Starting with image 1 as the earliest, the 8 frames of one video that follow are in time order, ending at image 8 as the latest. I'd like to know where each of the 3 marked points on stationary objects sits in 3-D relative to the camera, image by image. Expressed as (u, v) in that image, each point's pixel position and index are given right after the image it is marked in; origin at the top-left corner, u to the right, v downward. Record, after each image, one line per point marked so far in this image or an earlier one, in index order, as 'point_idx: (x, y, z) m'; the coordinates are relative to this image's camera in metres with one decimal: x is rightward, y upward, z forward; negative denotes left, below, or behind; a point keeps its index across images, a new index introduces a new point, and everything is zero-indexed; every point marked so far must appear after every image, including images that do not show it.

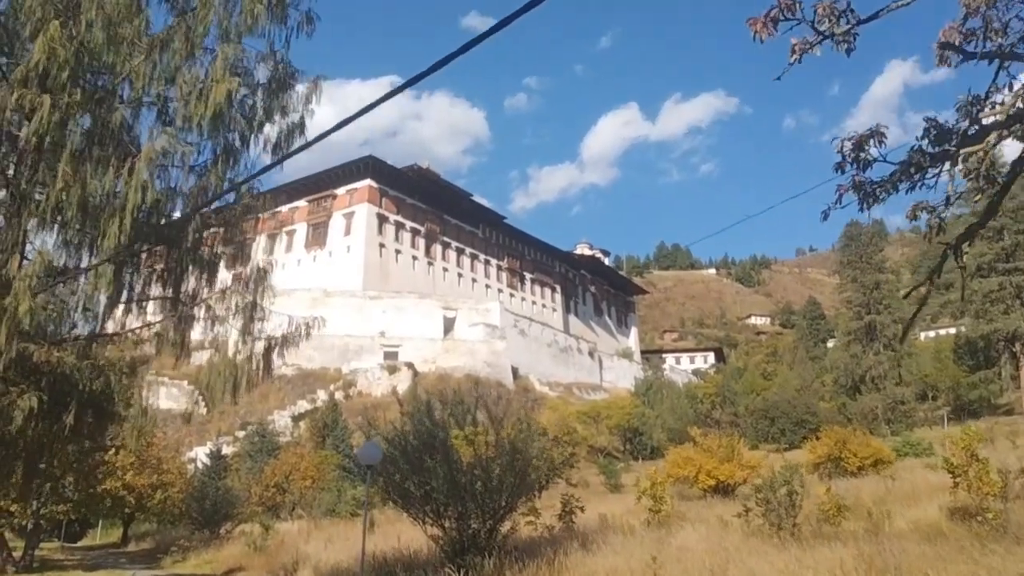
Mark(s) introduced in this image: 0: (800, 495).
0: (+4.7, -3.3, +12.2) m
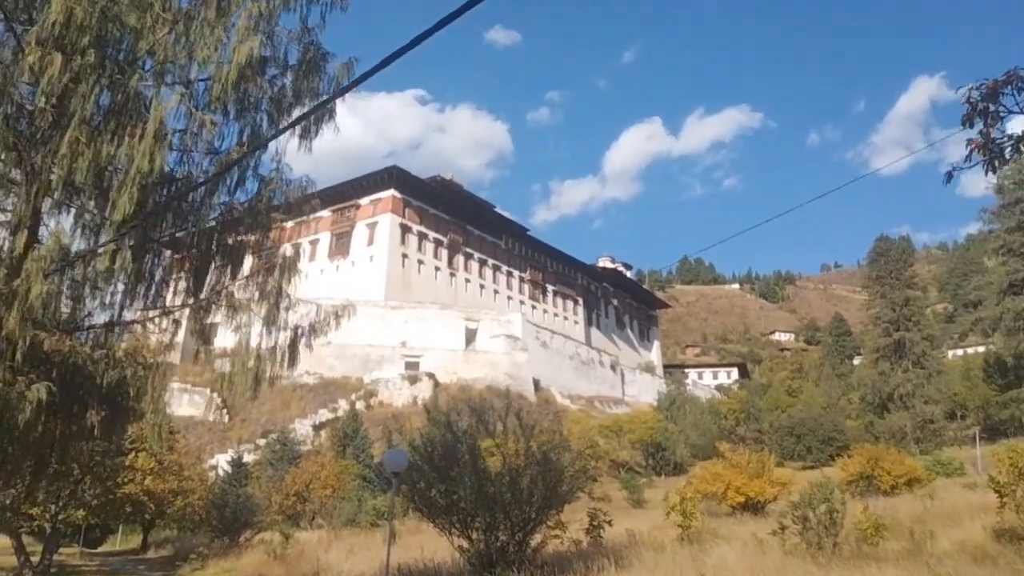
0: (+5.1, -3.4, +11.7) m
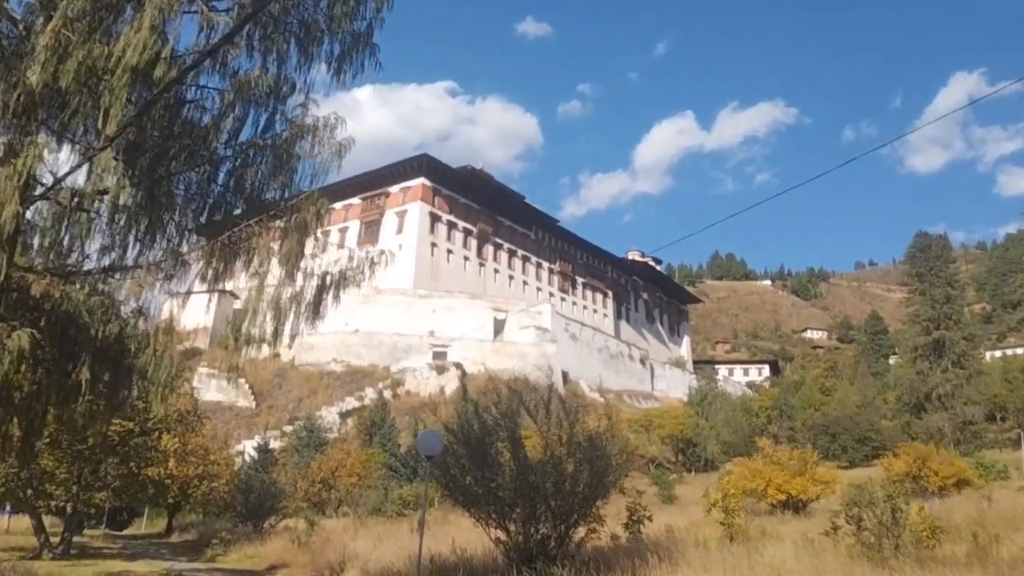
0: (+5.6, -3.2, +10.9) m
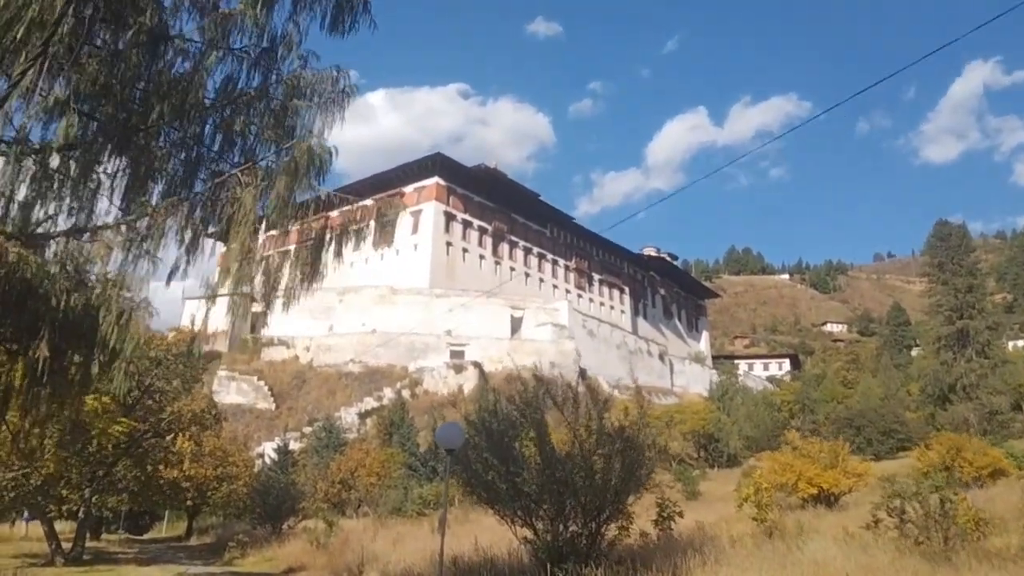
0: (+5.9, -2.9, +10.4) m
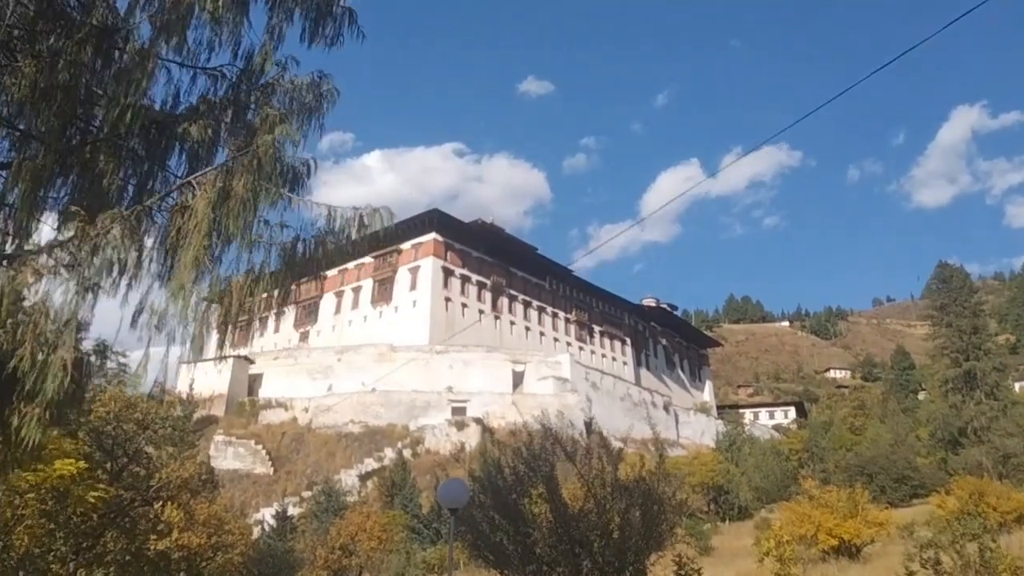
0: (+6.0, -3.4, +9.7) m
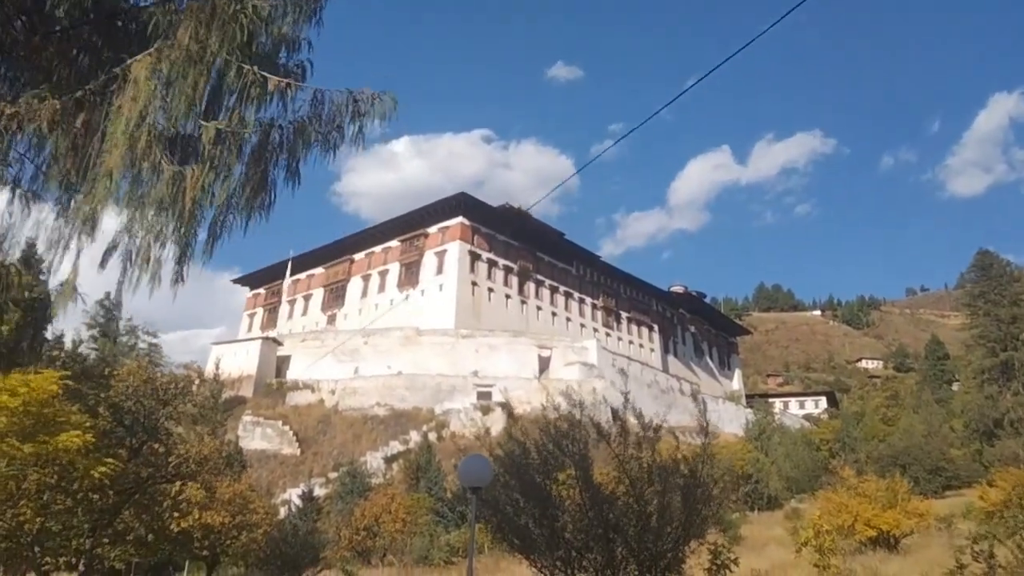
0: (+6.3, -3.1, +9.1) m
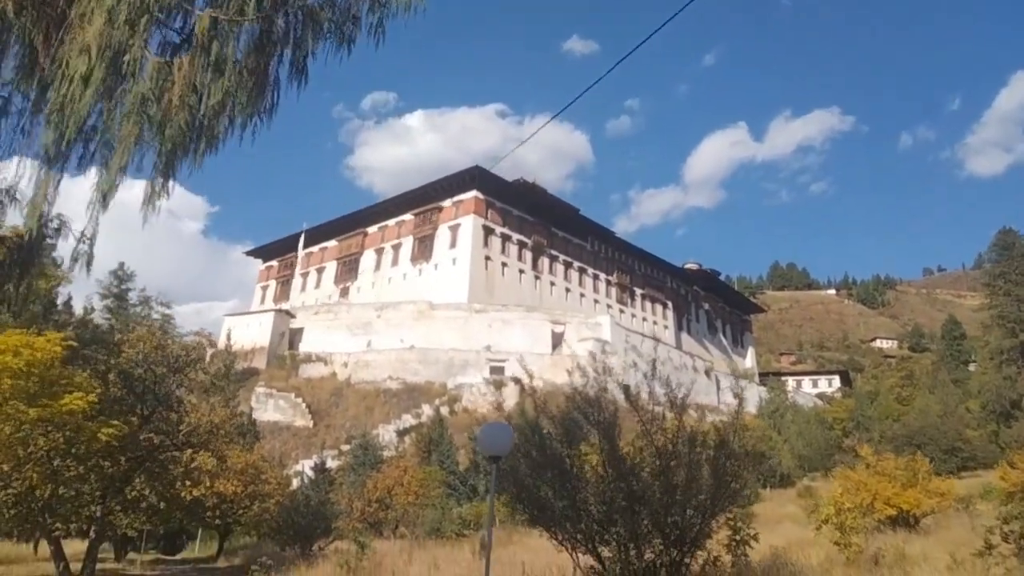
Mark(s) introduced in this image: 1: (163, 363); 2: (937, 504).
0: (+6.5, -2.8, +8.8) m
1: (-8.0, -1.7, +17.5) m
2: (+9.5, -4.8, +17.0) m
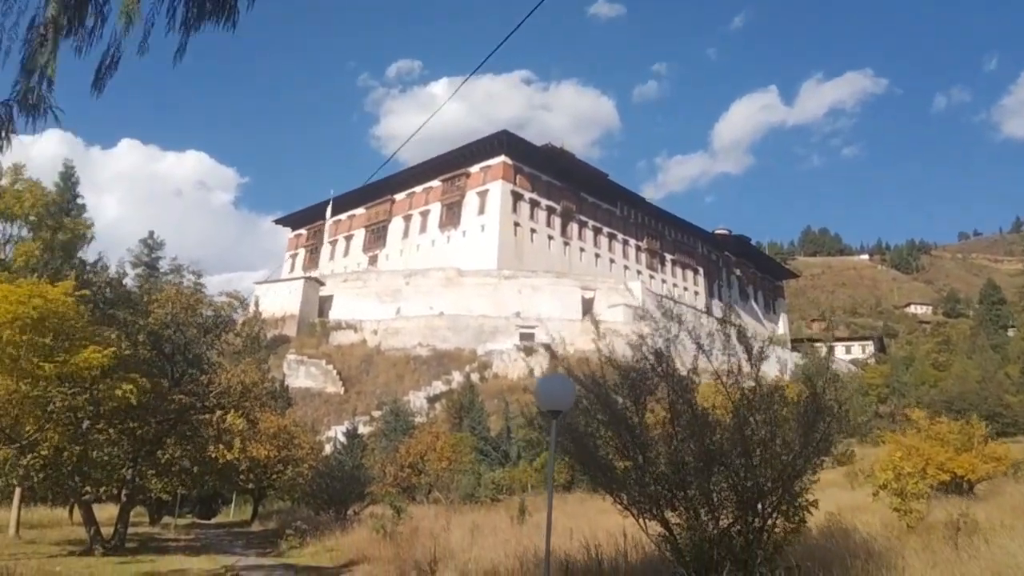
0: (+7.0, -2.2, +8.1) m
1: (-7.2, -0.9, +17.3) m
2: (+10.3, -3.9, +16.3) m
